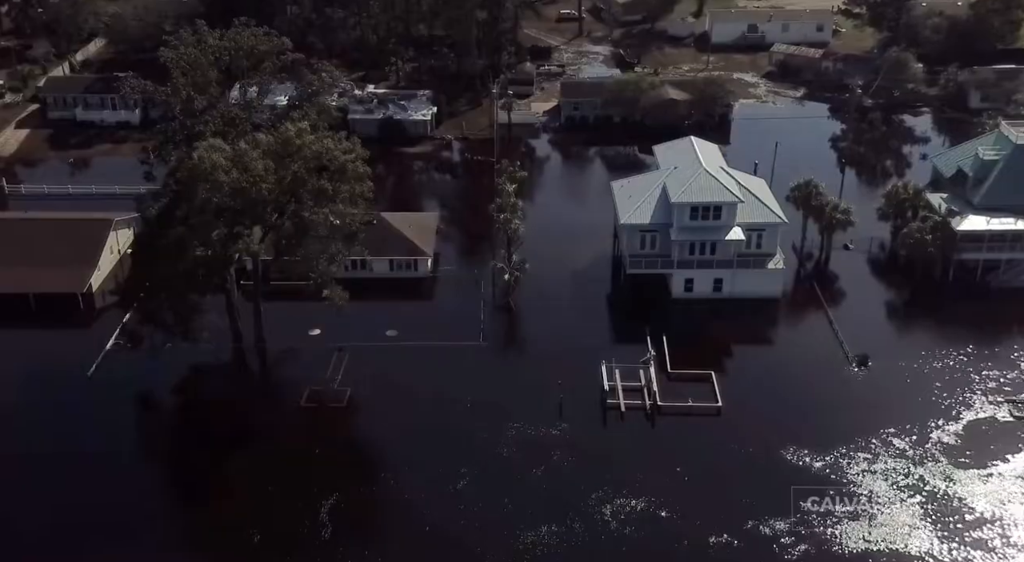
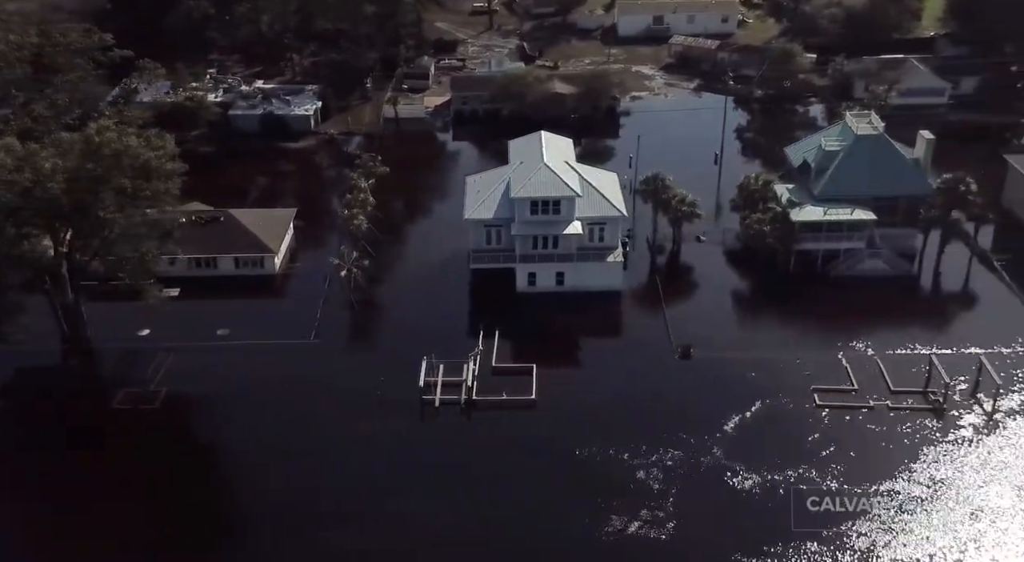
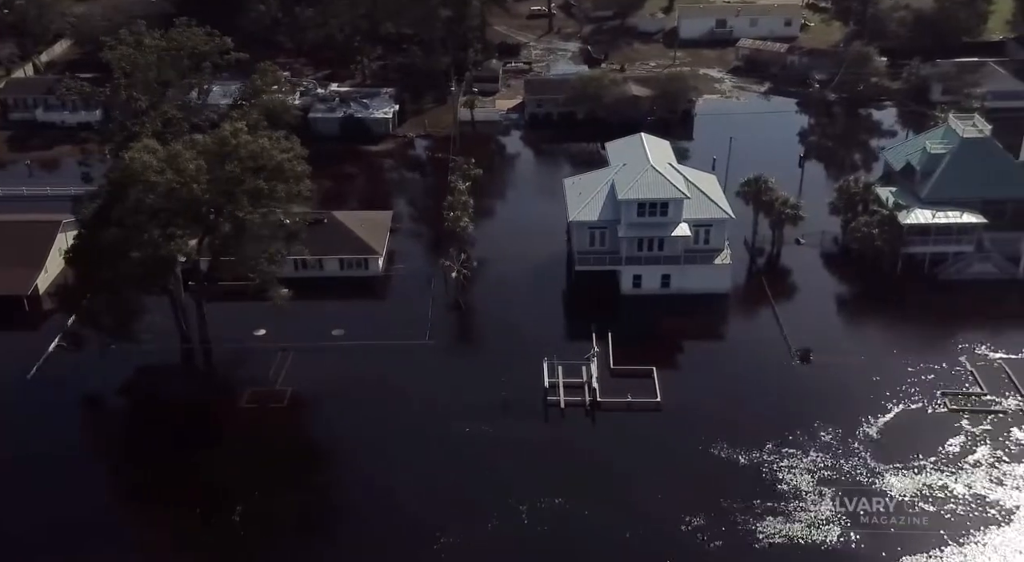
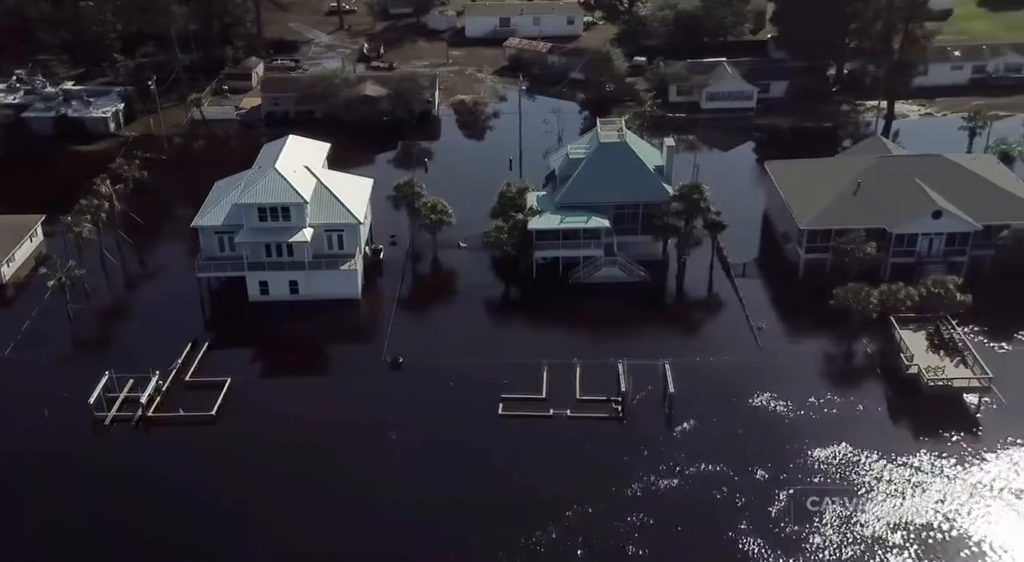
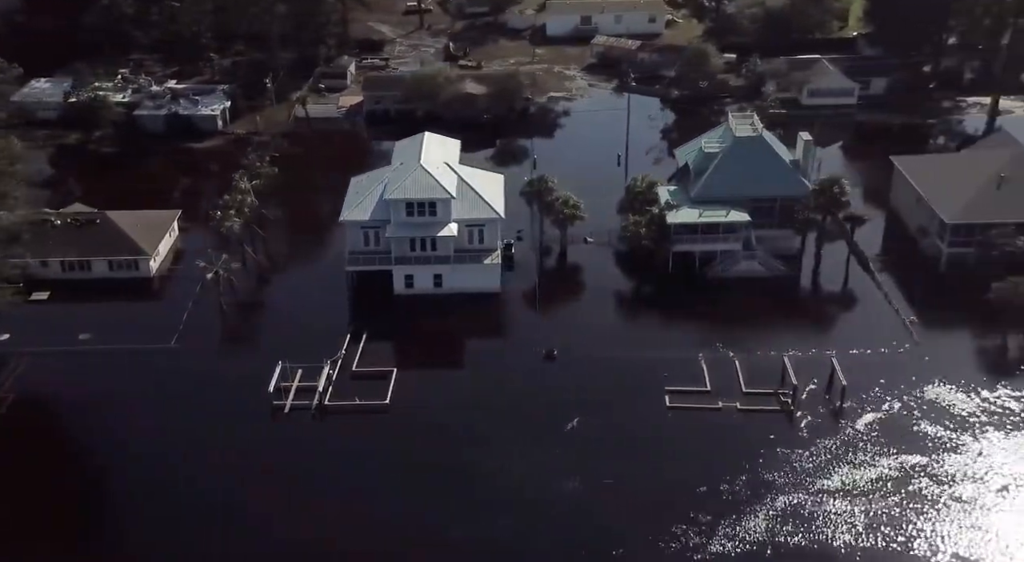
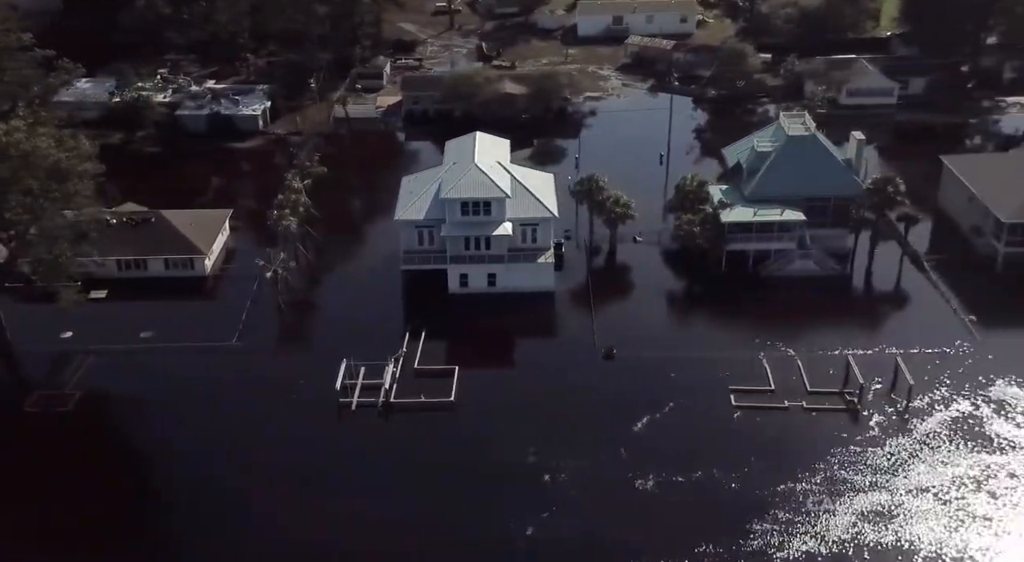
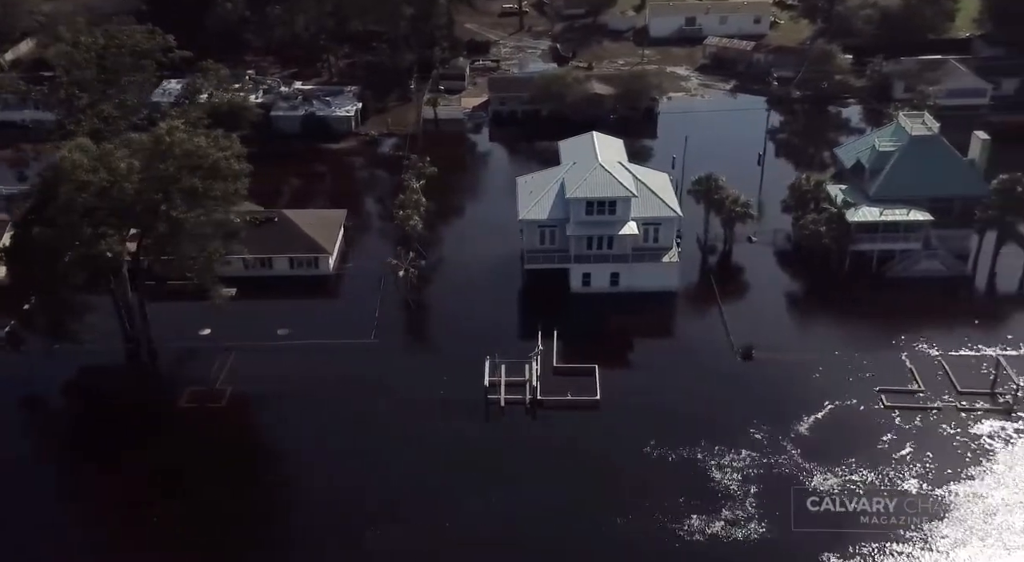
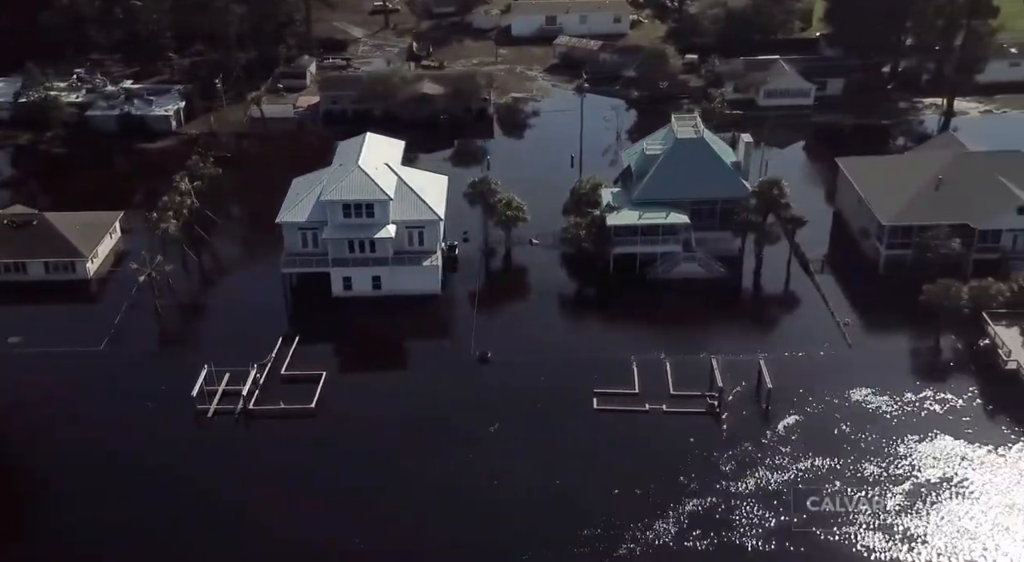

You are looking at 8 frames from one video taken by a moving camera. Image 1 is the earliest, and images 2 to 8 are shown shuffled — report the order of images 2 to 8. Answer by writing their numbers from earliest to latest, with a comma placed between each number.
3, 7, 2, 6, 5, 8, 4
